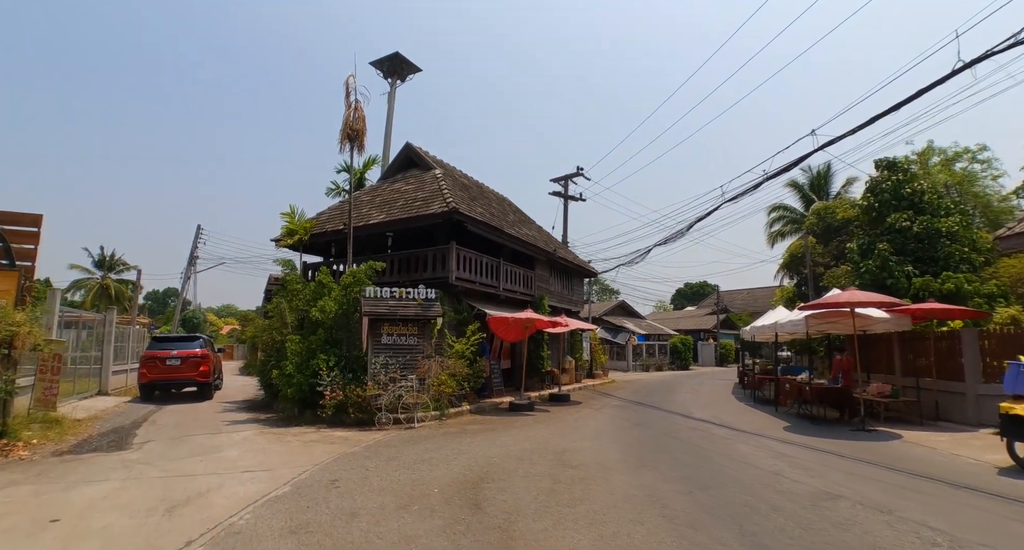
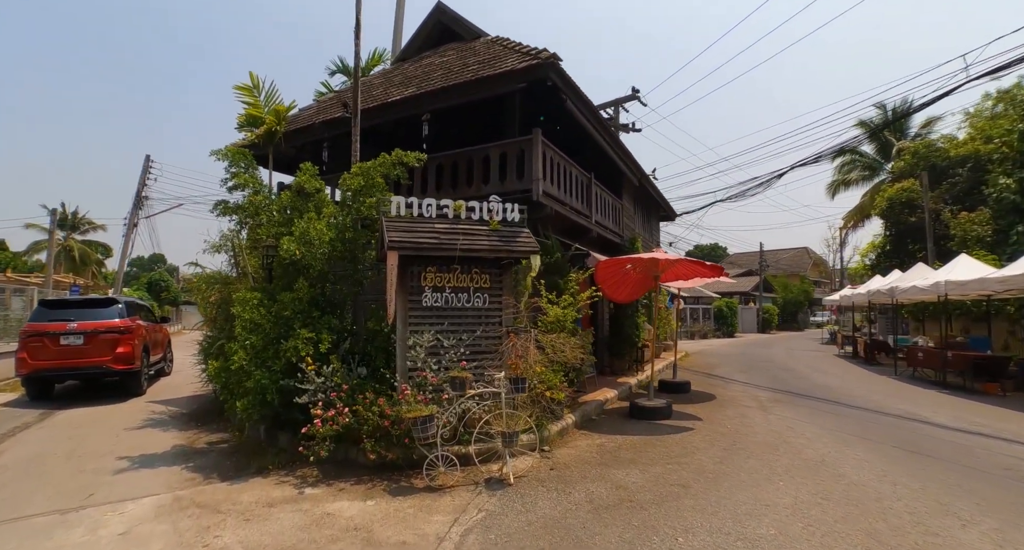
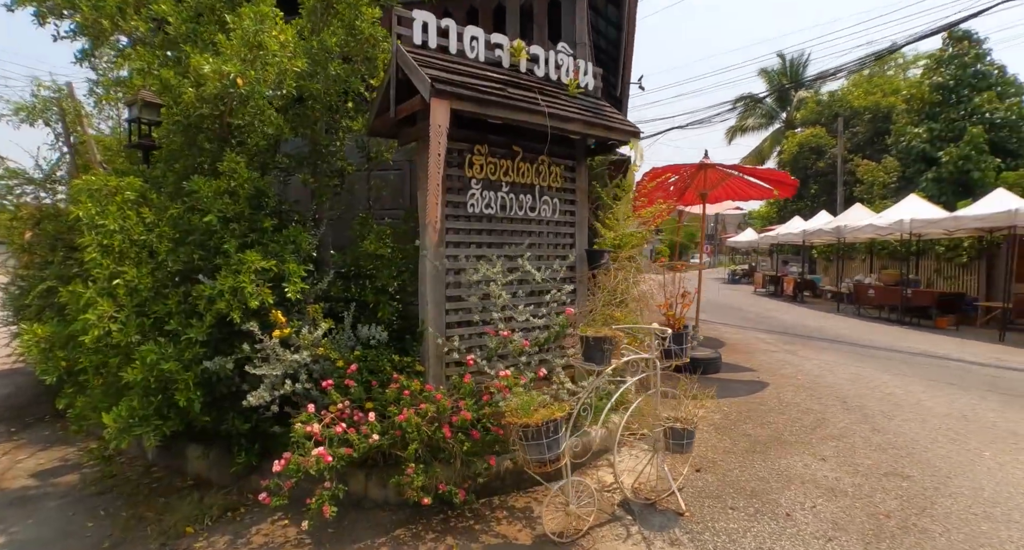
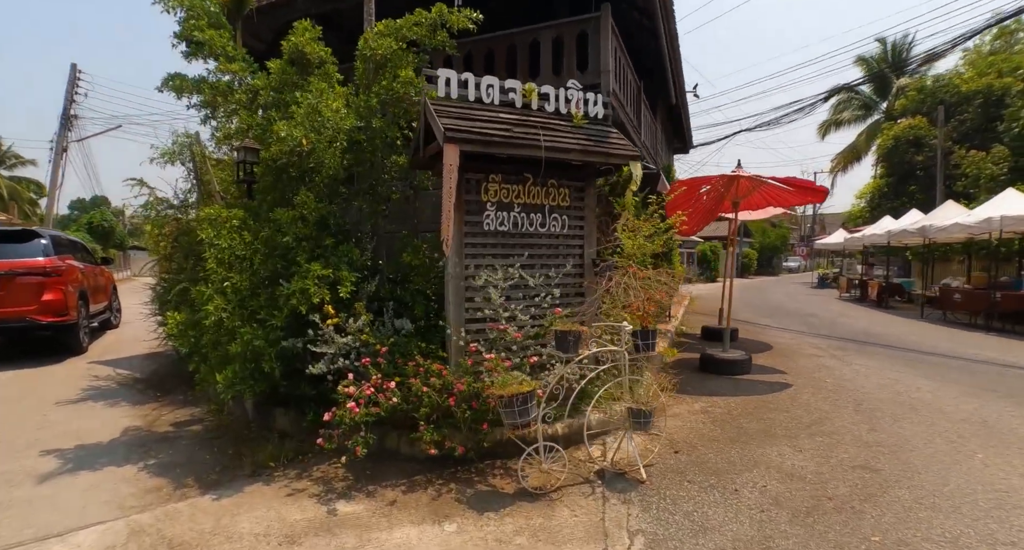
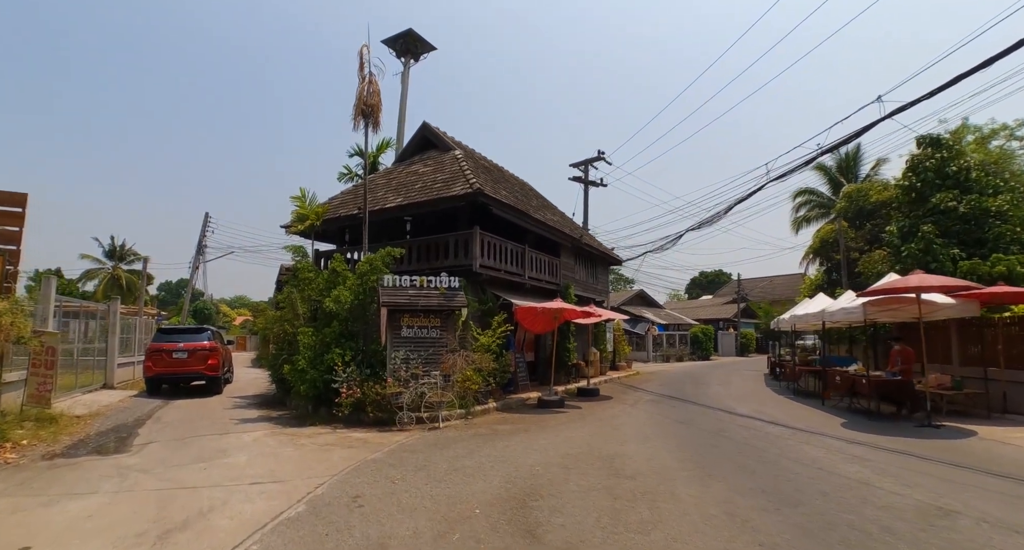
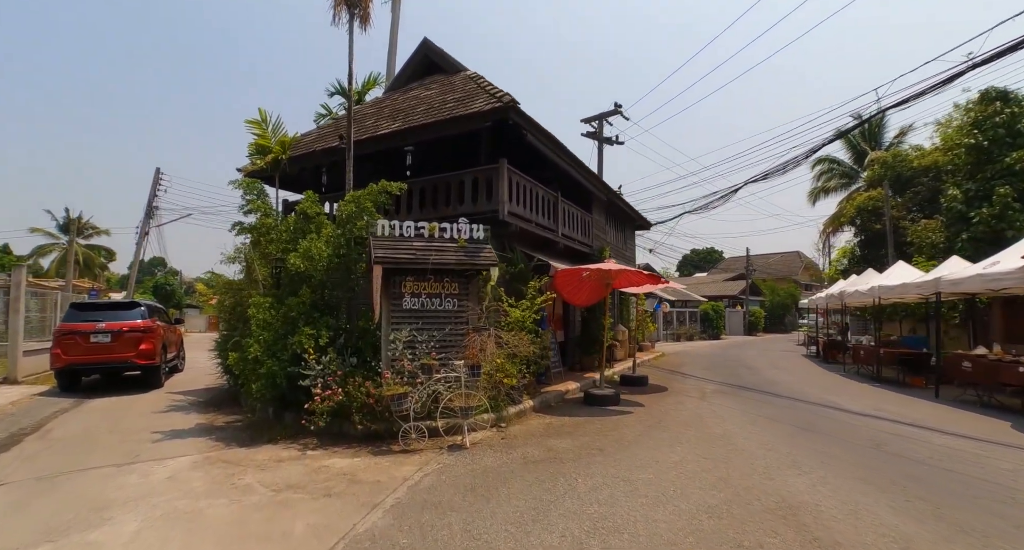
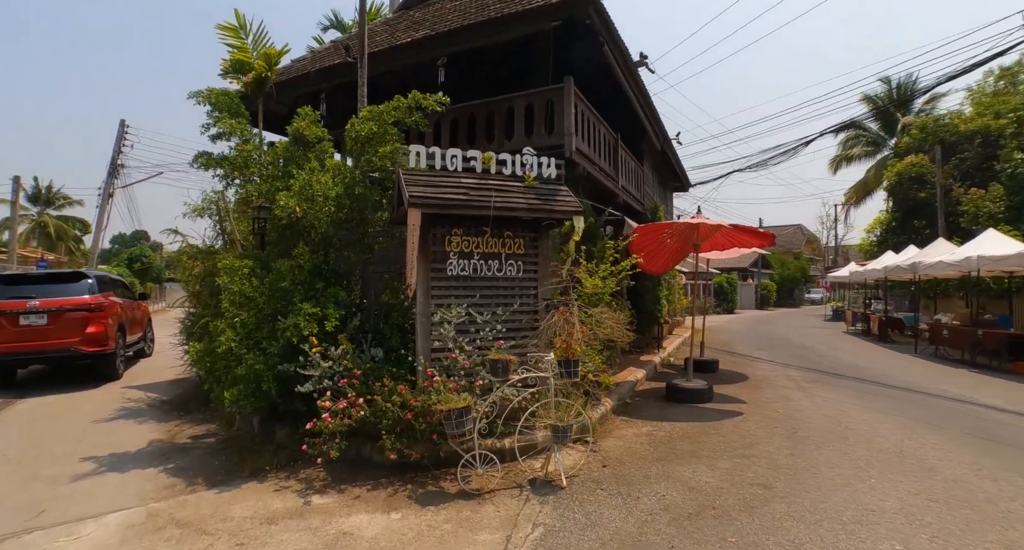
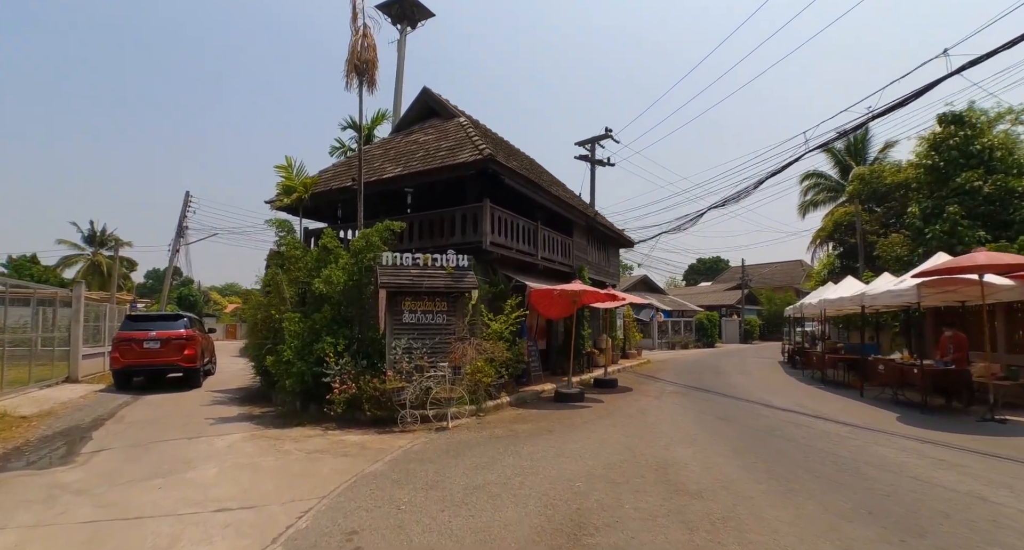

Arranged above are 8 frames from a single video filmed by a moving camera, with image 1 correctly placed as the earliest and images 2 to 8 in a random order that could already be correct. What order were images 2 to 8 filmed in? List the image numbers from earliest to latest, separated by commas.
5, 8, 6, 2, 7, 4, 3
